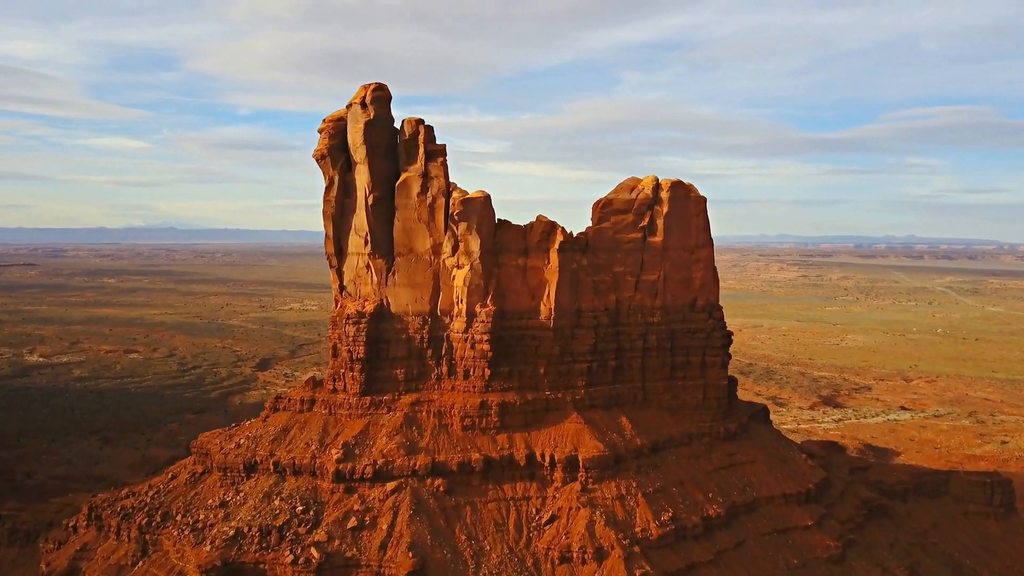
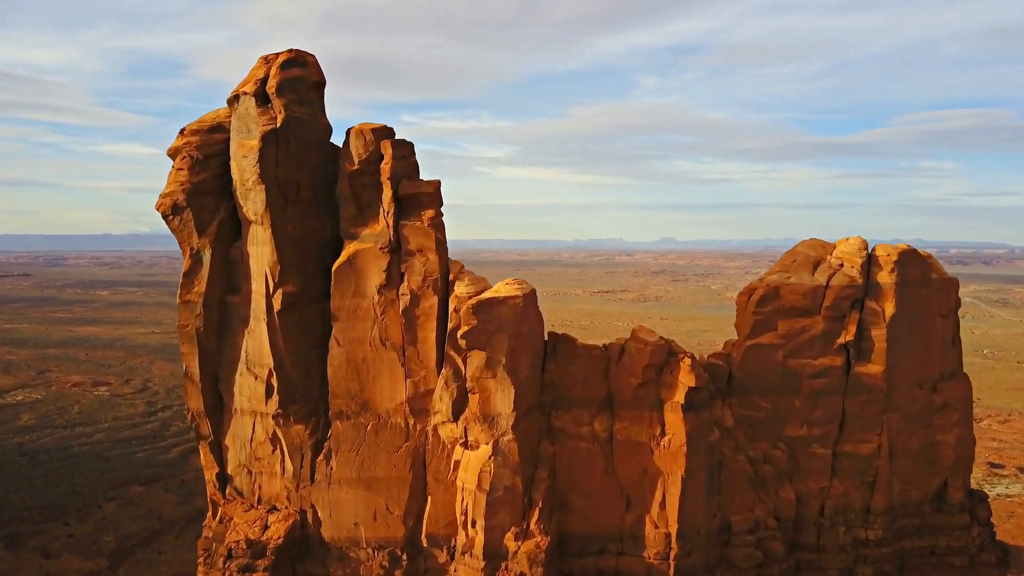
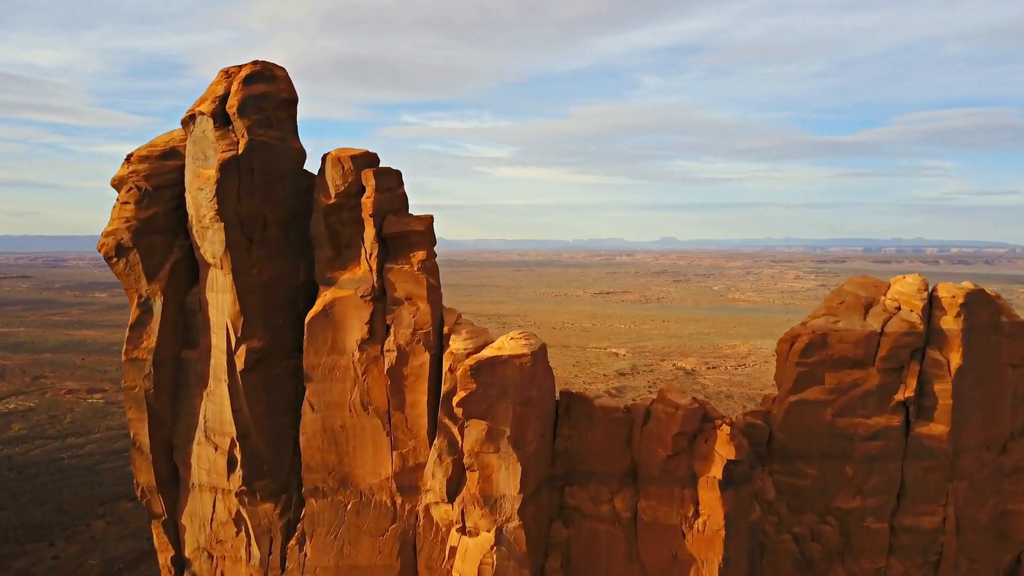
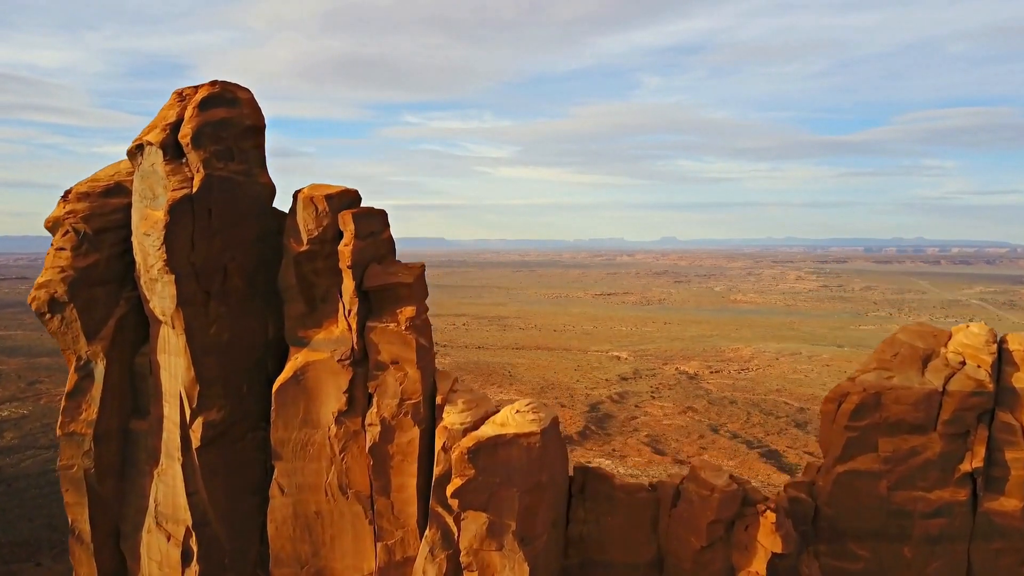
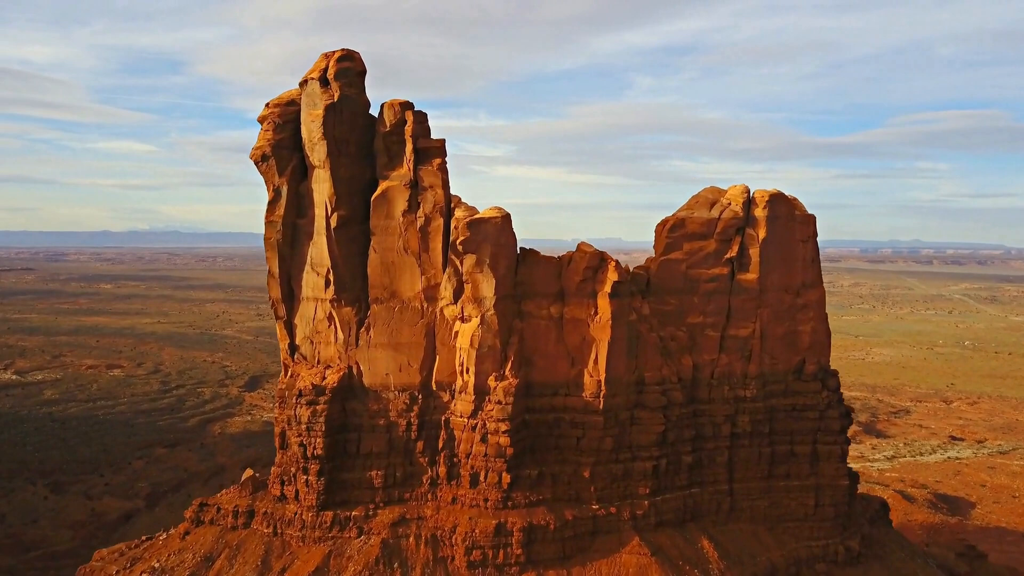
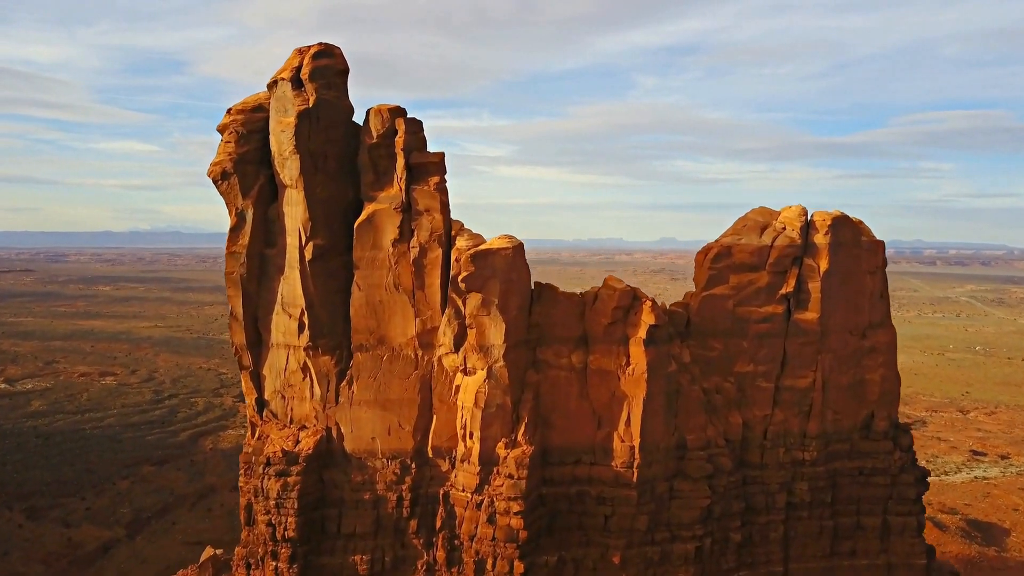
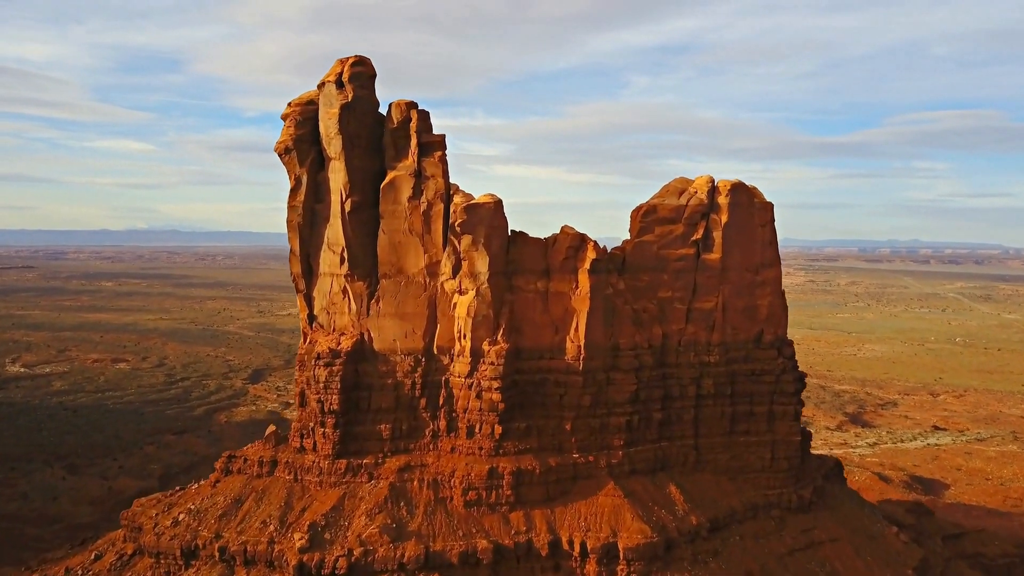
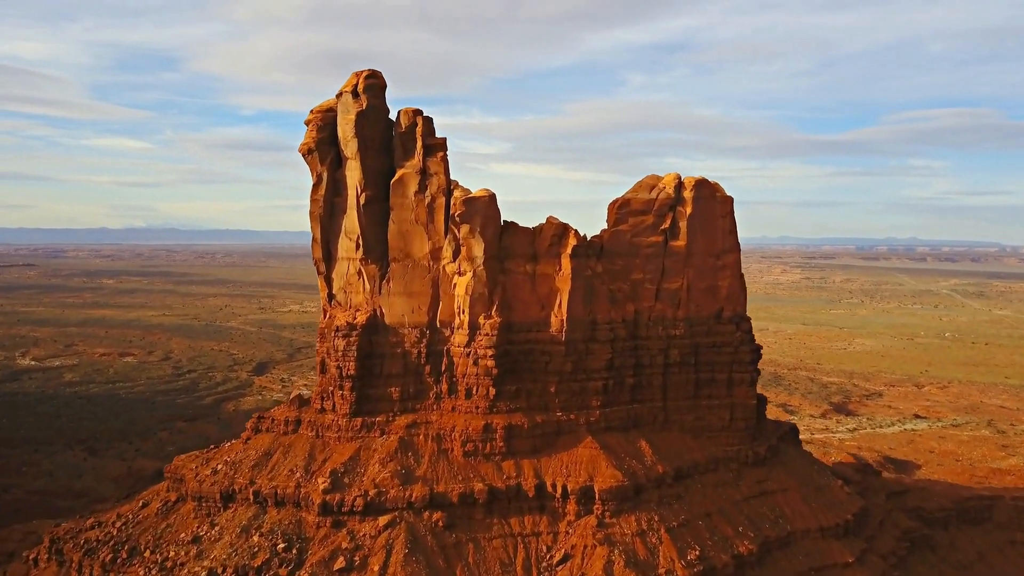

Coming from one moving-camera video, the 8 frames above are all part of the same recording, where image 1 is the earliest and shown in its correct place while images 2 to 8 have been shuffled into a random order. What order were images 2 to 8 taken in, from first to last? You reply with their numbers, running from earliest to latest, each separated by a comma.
8, 7, 5, 6, 2, 3, 4
